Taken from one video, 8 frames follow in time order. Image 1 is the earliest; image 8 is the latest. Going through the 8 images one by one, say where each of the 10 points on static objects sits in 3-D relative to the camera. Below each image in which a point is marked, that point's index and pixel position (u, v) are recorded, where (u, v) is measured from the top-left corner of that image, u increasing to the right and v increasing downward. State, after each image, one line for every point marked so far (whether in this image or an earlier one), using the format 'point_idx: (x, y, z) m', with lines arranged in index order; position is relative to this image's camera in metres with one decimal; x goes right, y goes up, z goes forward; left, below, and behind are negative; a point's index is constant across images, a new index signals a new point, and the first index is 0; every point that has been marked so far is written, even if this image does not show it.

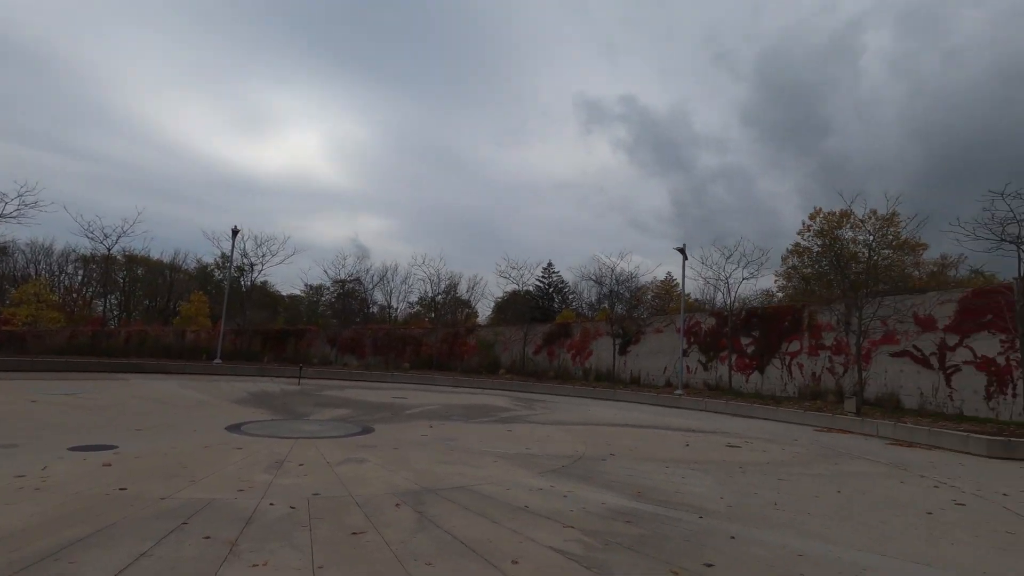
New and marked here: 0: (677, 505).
0: (+2.5, -3.3, +8.0) m
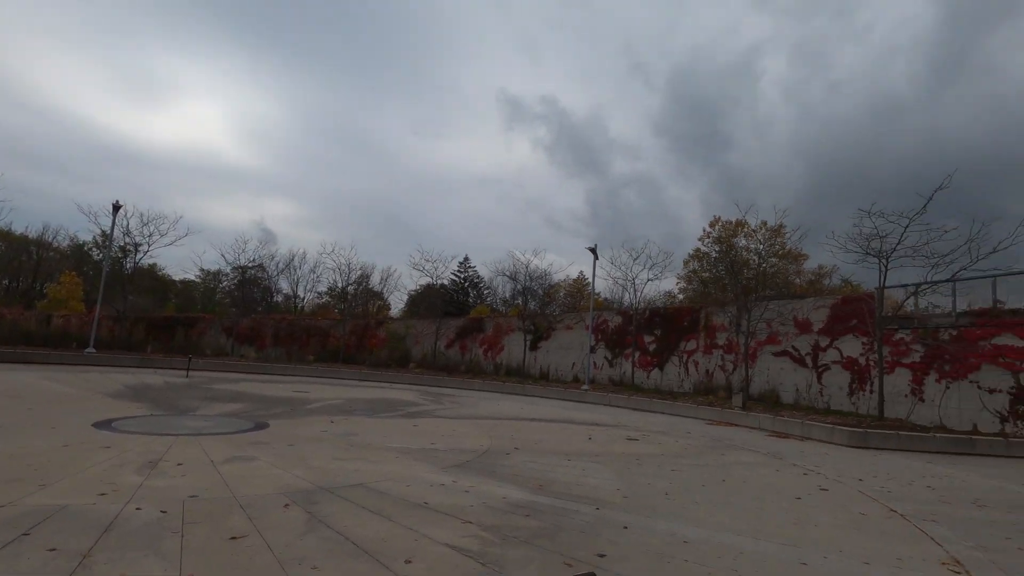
0: (+1.0, -3.2, +8.2) m
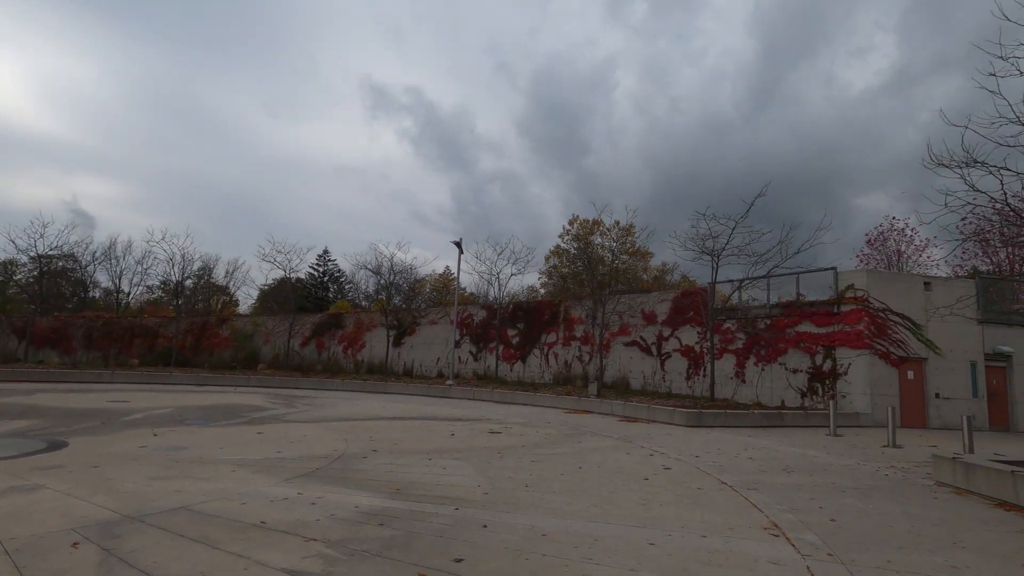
0: (-1.2, -3.1, +7.9) m
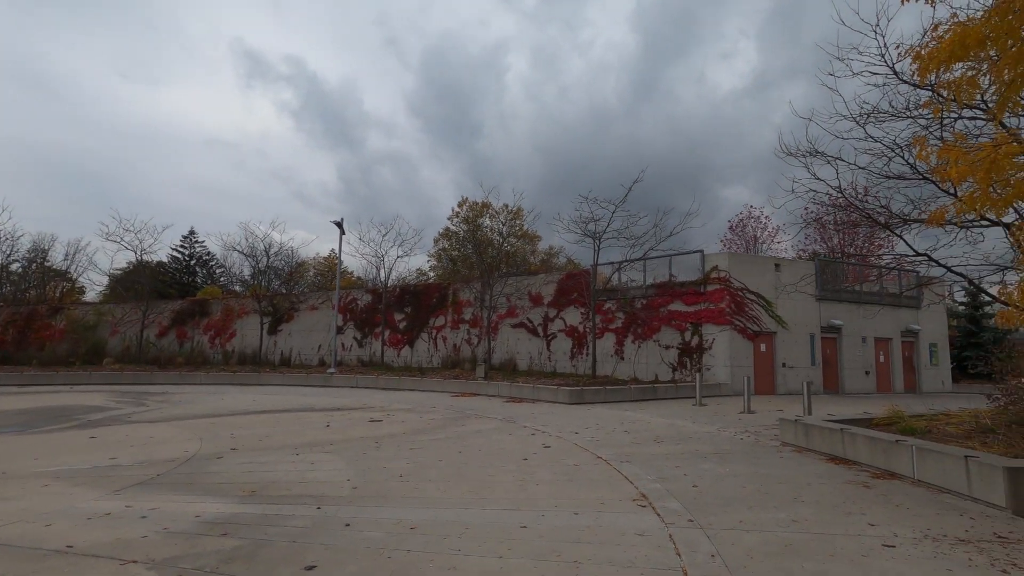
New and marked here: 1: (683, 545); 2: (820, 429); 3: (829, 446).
0: (-2.9, -2.8, +7.1) m
1: (+1.7, -2.6, +5.4) m
2: (+5.9, -2.7, +10.2) m
3: (+5.9, -2.9, +10.0) m
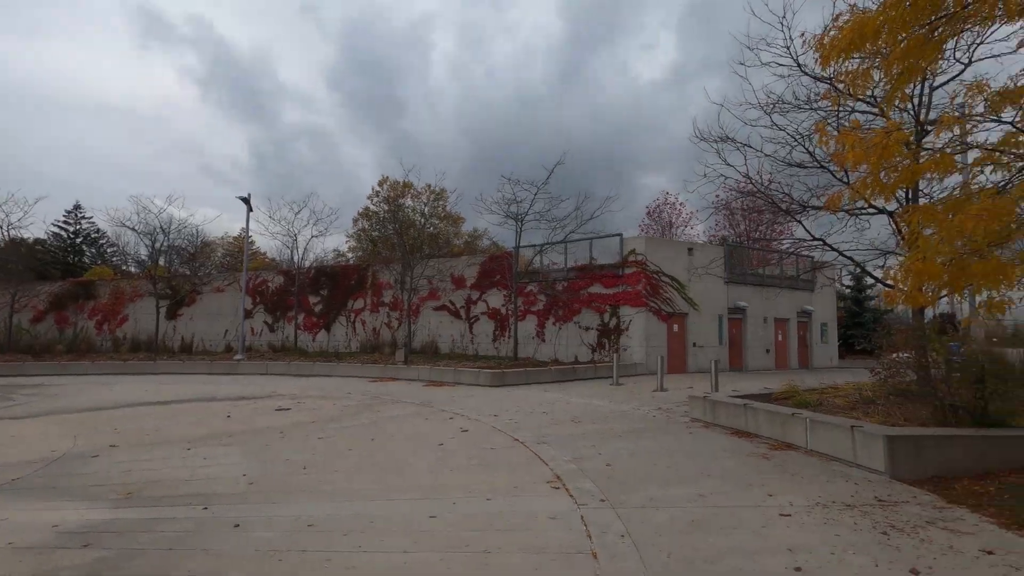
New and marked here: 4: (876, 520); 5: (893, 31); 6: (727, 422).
0: (-4.0, -2.5, +6.4) m
1: (+0.8, -2.4, +5.4) m
2: (+4.2, -2.3, +10.7) m
3: (+4.3, -2.6, +10.4) m
4: (+3.7, -2.4, +5.5) m
5: (+5.0, +3.3, +6.9) m
6: (+4.3, -2.7, +10.6) m
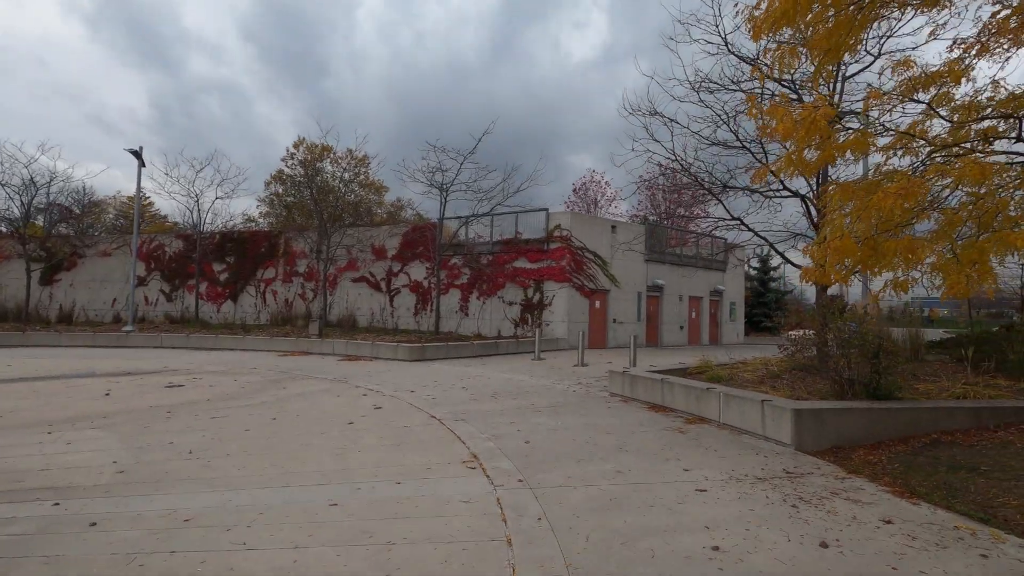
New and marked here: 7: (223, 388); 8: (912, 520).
0: (-5.0, -2.1, +5.4) m
1: (0.0, -2.1, +5.0) m
2: (+2.6, -1.8, +10.8) m
3: (+2.7, -2.1, +10.6) m
4: (+2.9, -2.1, +5.6) m
5: (+4.0, +3.6, +6.9) m
6: (+2.7, -2.2, +10.7) m
7: (-6.7, -2.3, +12.4) m
8: (+3.7, -2.1, +4.9) m
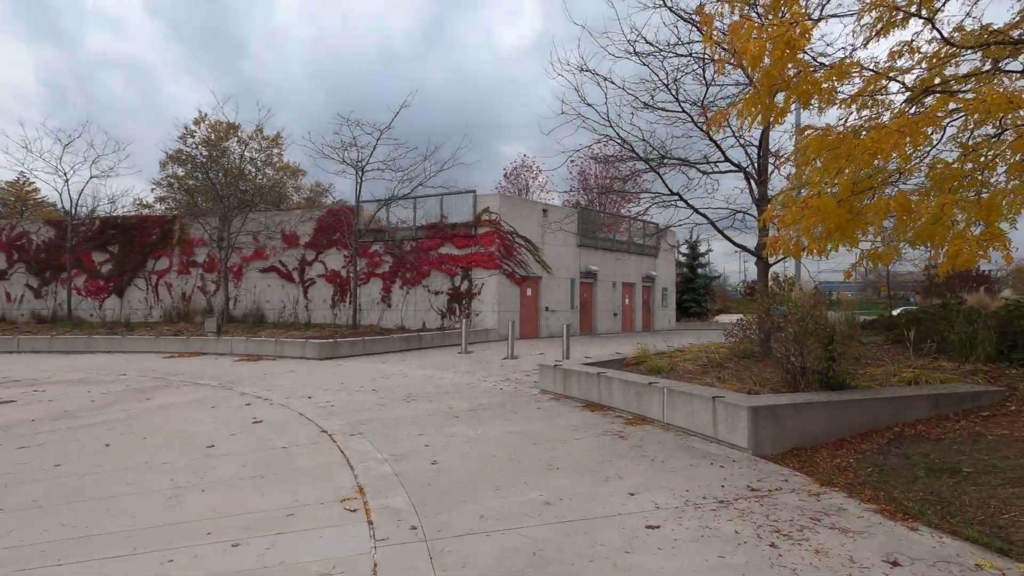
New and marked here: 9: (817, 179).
0: (-5.7, -2.0, +3.3) m
1: (-0.8, -1.9, +3.5) m
2: (+1.1, -1.5, +9.5) m
3: (+1.3, -1.8, +9.3) m
4: (+2.0, -1.9, +4.3) m
5: (+2.9, +3.9, +5.7) m
6: (+1.2, -1.9, +9.4) m
7: (-8.3, -2.1, +9.9) m
8: (+2.9, -1.9, +3.8) m
9: (+3.1, +1.1, +5.3) m
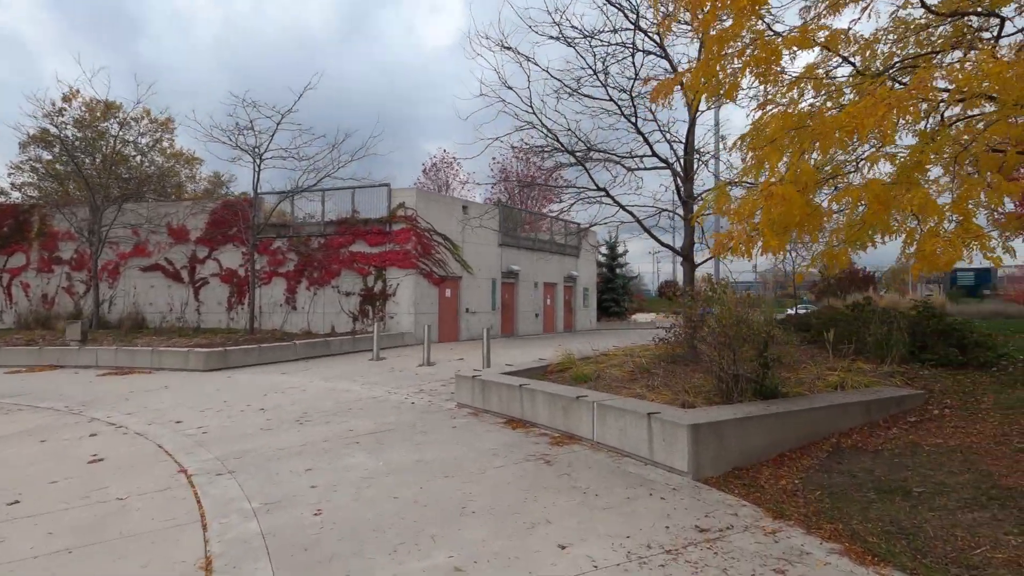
0: (-6.2, -2.0, +1.3) m
1: (-1.3, -2.0, +2.3) m
2: (-0.2, -1.5, +8.5) m
3: (-0.1, -1.8, +8.3) m
4: (+1.3, -2.0, +3.5) m
5: (+2.1, +3.8, +5.0) m
6: (-0.2, -1.9, +8.5) m
7: (-9.6, -2.2, +7.6) m
8: (+2.3, -1.9, +3.1) m
9: (+2.3, +1.1, +4.6) m
